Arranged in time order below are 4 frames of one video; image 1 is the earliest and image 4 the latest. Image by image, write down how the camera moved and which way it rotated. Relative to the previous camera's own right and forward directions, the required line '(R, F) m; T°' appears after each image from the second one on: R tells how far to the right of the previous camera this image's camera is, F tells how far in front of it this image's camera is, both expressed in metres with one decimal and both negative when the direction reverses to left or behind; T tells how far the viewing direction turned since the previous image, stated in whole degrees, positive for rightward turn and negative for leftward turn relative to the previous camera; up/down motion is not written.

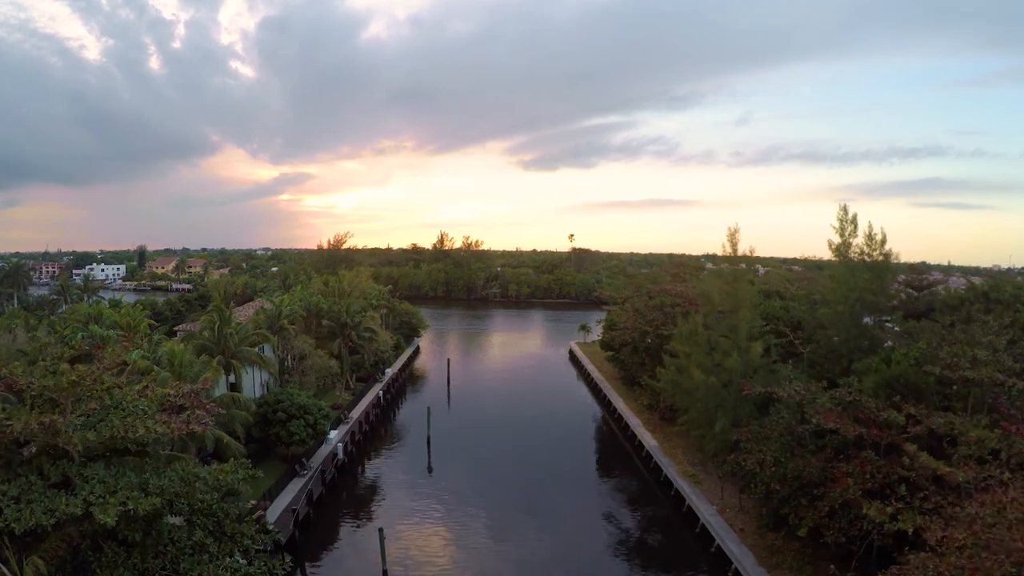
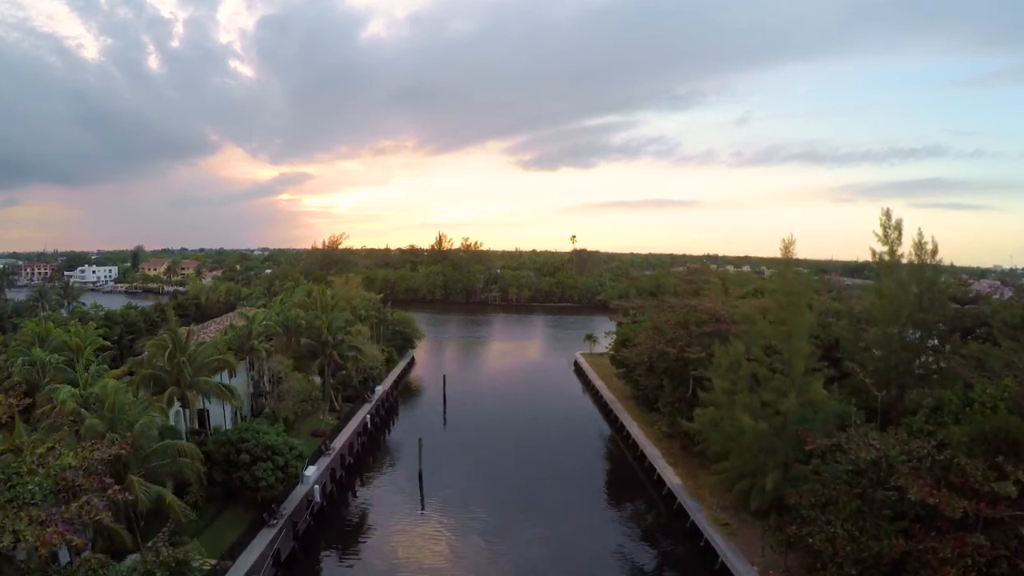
(-0.1, +3.1) m; 0°
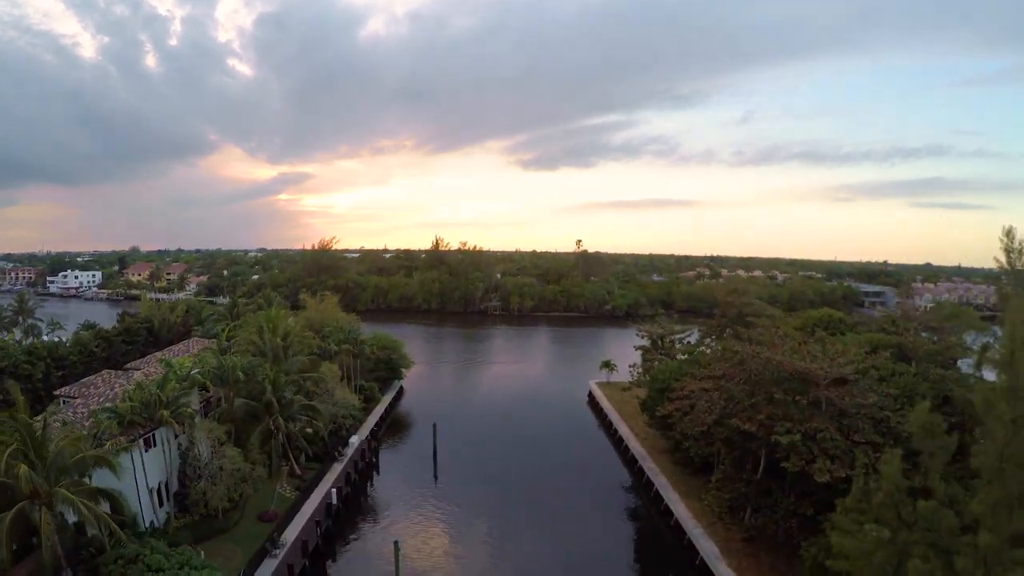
(-0.3, +6.0) m; 0°
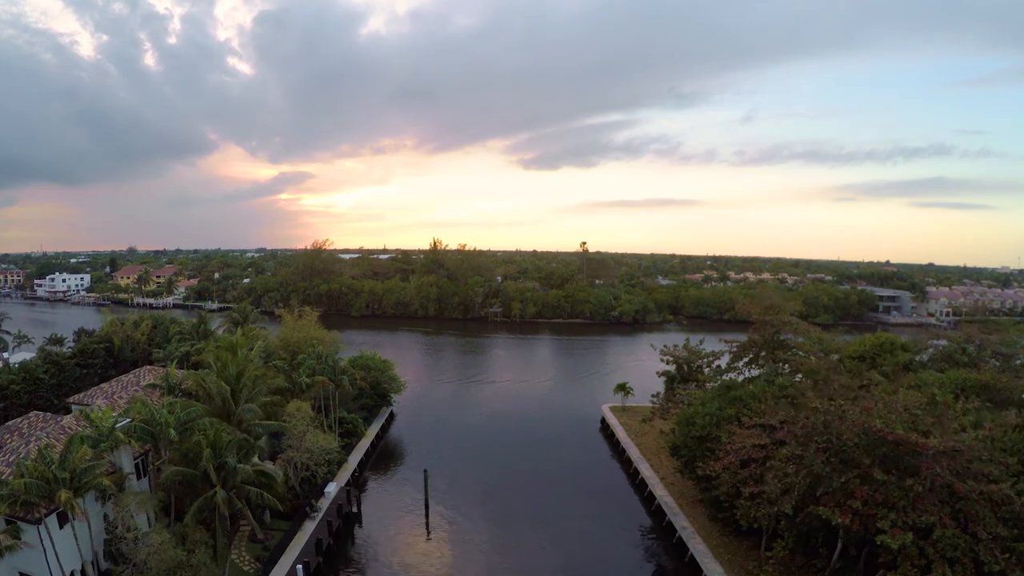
(-0.2, +4.0) m; 0°
